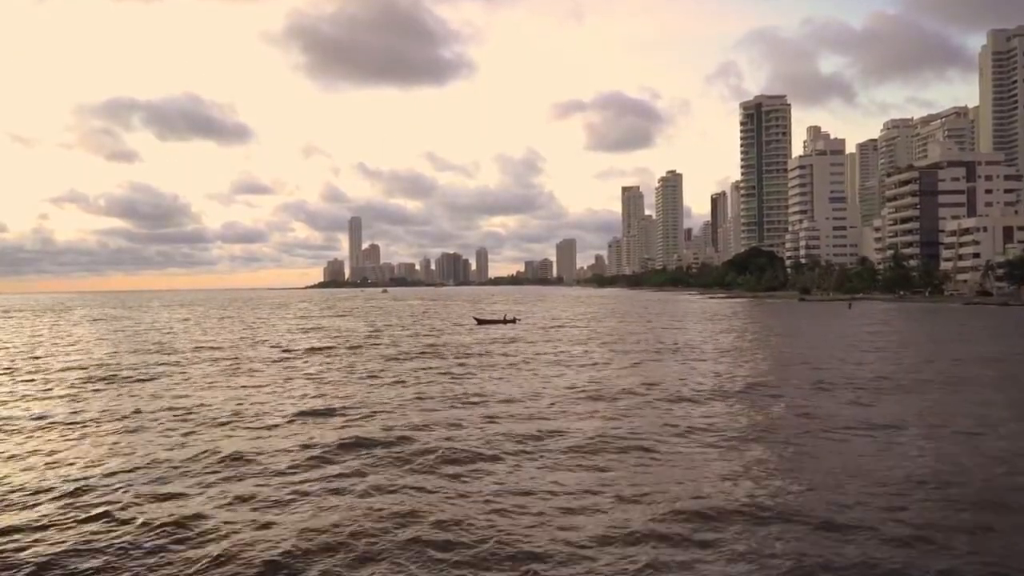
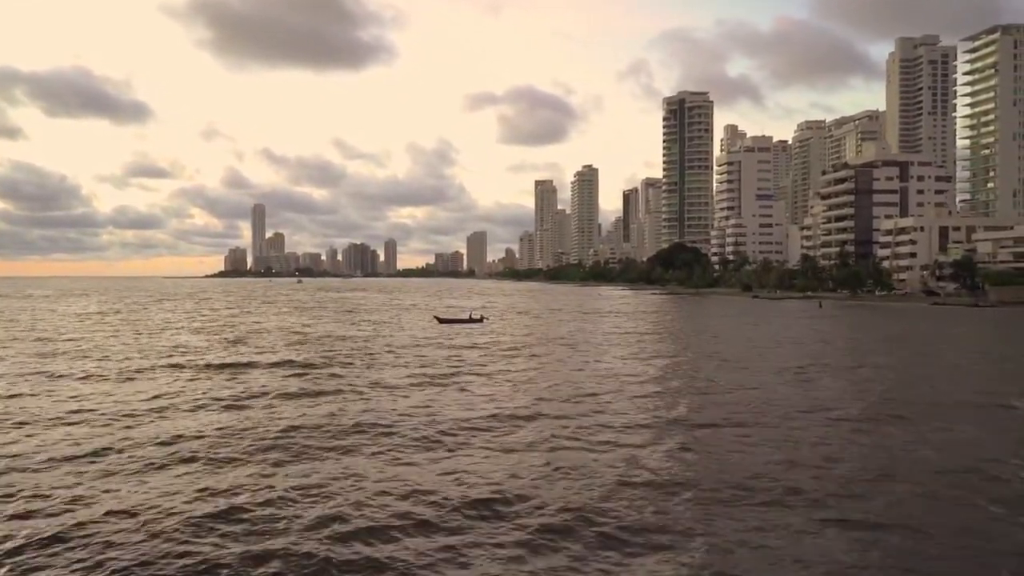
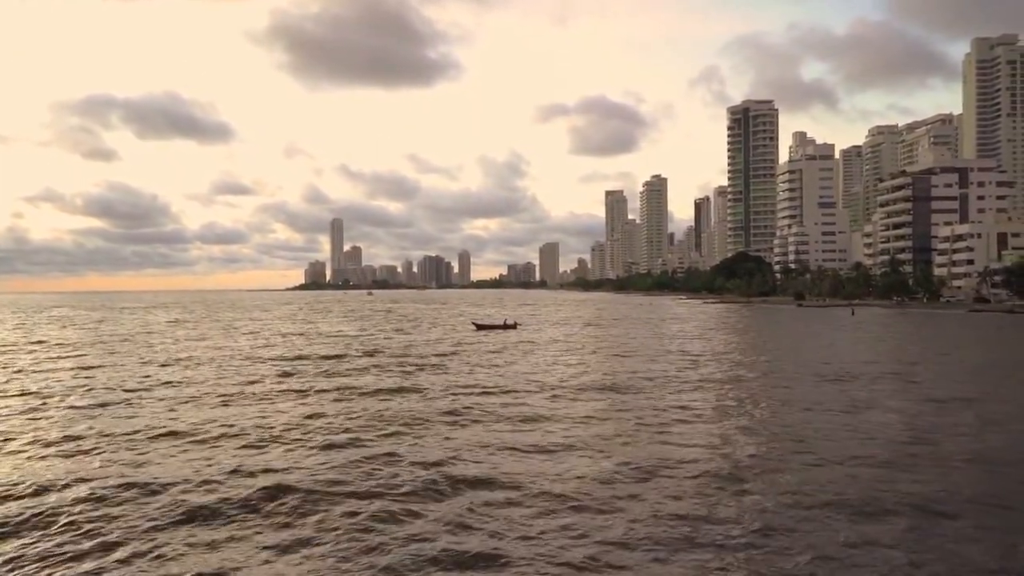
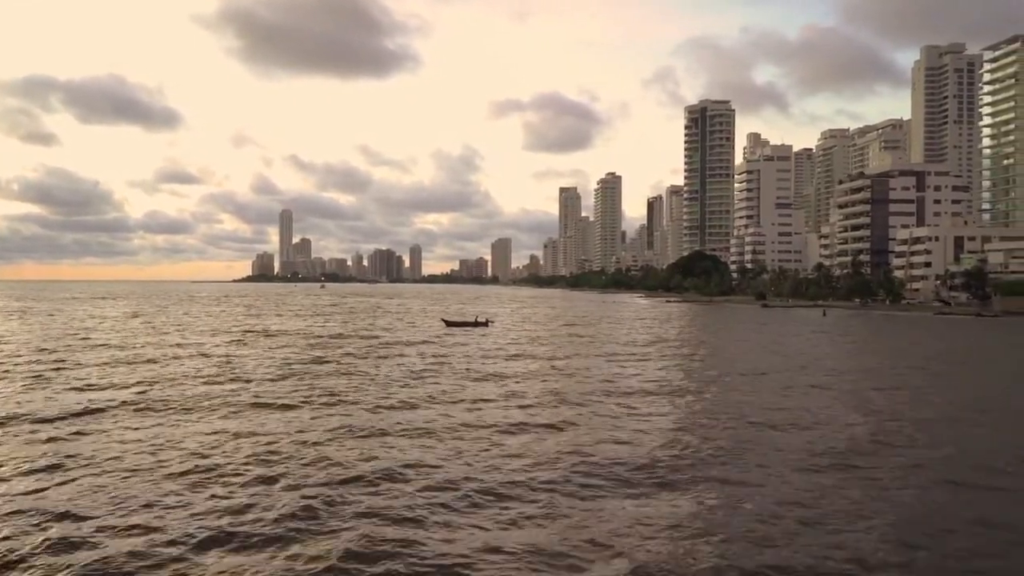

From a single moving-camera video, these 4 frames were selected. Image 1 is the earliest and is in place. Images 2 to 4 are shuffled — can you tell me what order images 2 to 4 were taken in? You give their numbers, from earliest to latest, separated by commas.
3, 4, 2
